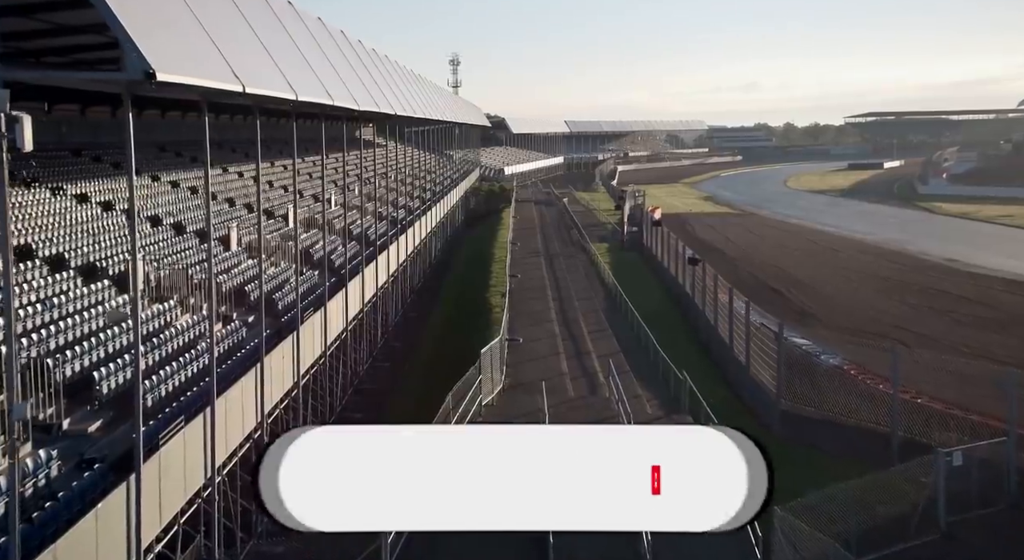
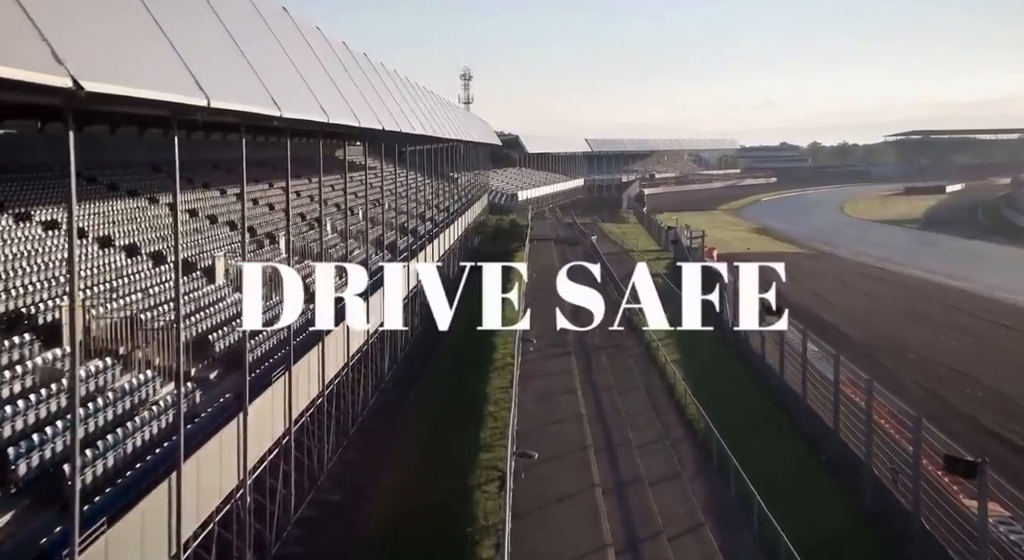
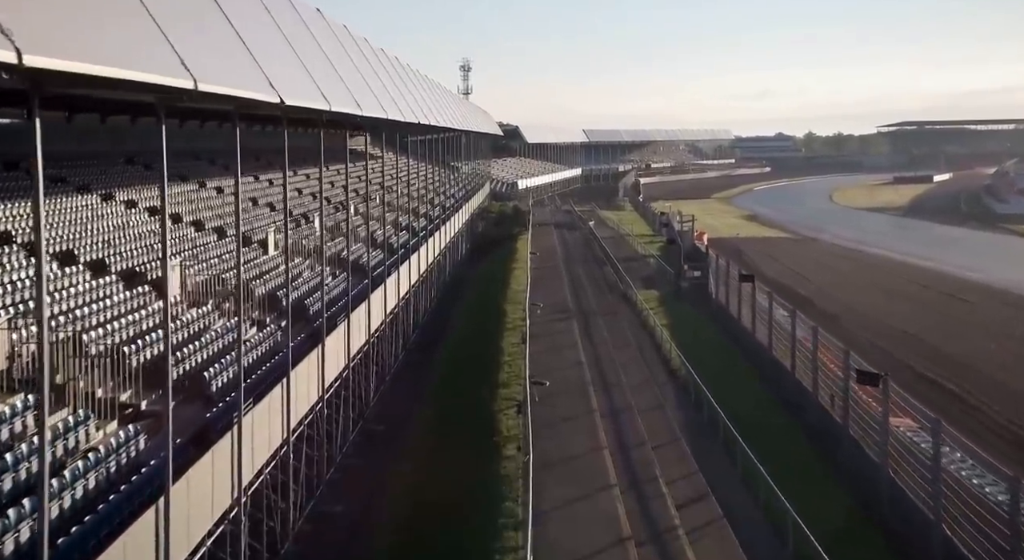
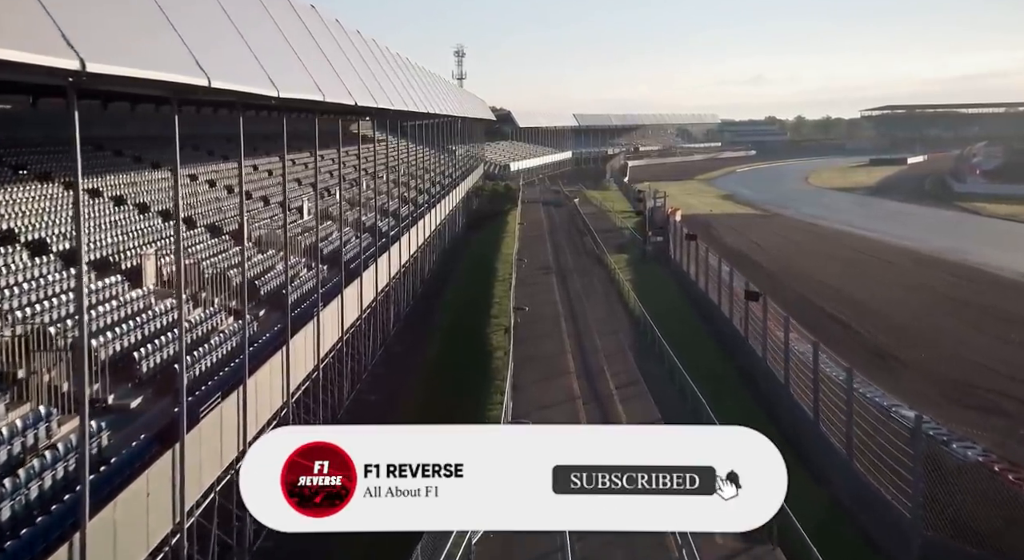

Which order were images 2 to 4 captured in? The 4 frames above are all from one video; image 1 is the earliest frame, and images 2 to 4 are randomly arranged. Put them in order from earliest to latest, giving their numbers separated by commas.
4, 3, 2
